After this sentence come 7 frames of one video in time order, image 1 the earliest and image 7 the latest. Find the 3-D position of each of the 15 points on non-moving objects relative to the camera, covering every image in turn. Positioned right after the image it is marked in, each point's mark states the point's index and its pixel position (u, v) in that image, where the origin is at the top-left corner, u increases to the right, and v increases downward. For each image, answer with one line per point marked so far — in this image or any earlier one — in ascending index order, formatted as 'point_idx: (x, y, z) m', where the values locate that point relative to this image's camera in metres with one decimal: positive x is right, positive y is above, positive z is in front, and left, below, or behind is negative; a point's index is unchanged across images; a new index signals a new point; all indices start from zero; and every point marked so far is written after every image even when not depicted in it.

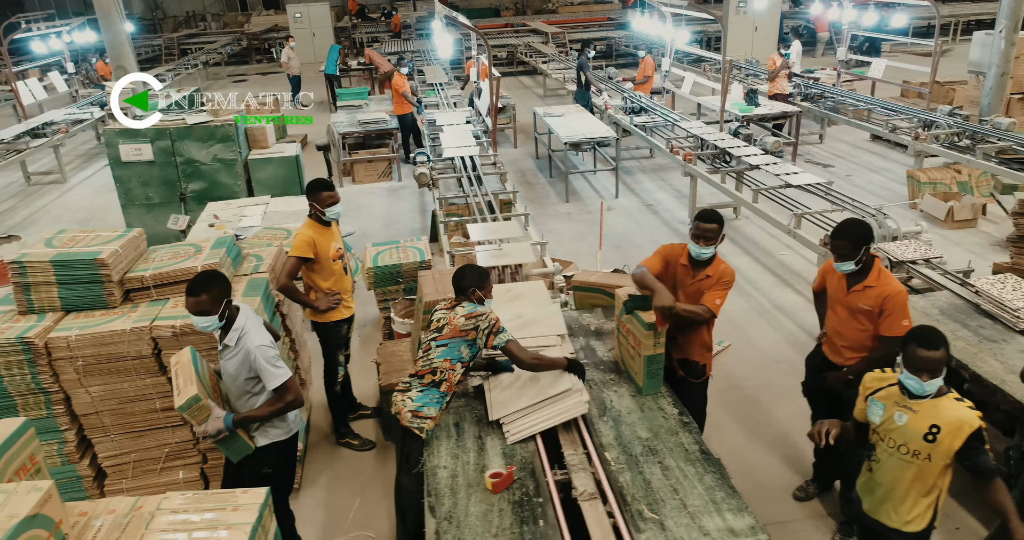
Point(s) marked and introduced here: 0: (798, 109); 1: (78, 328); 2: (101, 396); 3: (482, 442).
0: (+4.0, +2.3, +9.8) m
1: (-2.2, -0.3, +3.6) m
2: (-2.2, -0.7, +3.7) m
3: (-0.1, -0.8, +3.2) m
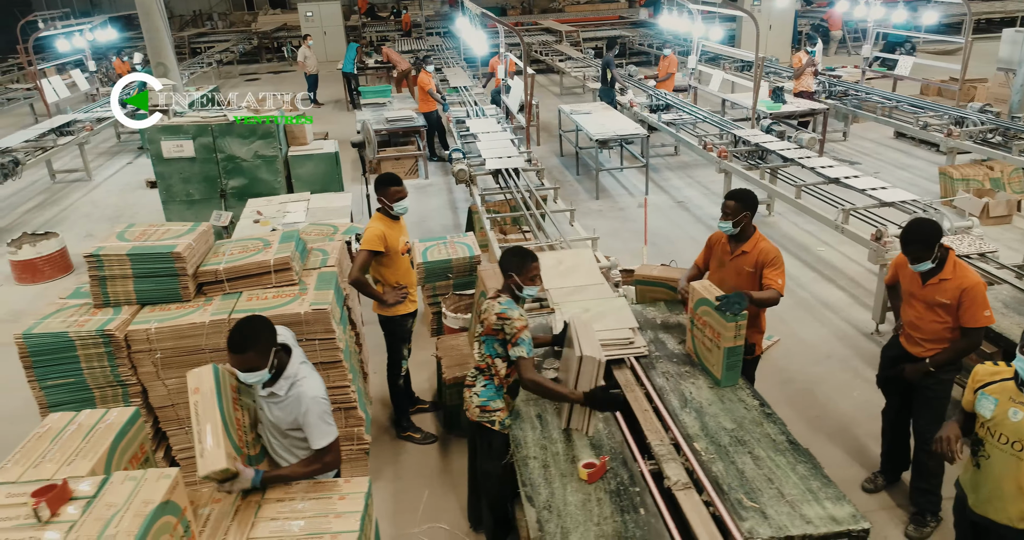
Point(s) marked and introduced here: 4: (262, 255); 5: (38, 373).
0: (+4.4, +2.3, +9.9) m
1: (-1.8, -0.3, +3.6) m
2: (-1.8, -0.6, +3.7) m
3: (+0.3, -0.8, +3.2) m
4: (-1.4, +0.1, +3.9) m
5: (-2.4, -0.5, +3.6) m
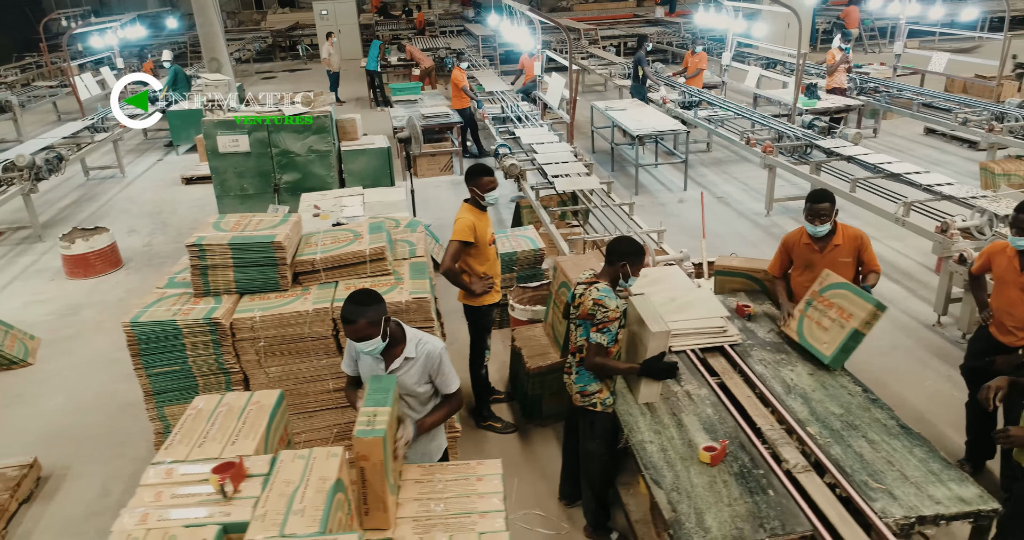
0: (+4.9, +2.4, +9.9) m
1: (-1.3, -0.2, +3.7) m
2: (-1.3, -0.6, +3.8) m
3: (+0.8, -0.7, +3.3) m
4: (-0.9, +0.1, +4.0) m
5: (-1.9, -0.5, +3.6) m
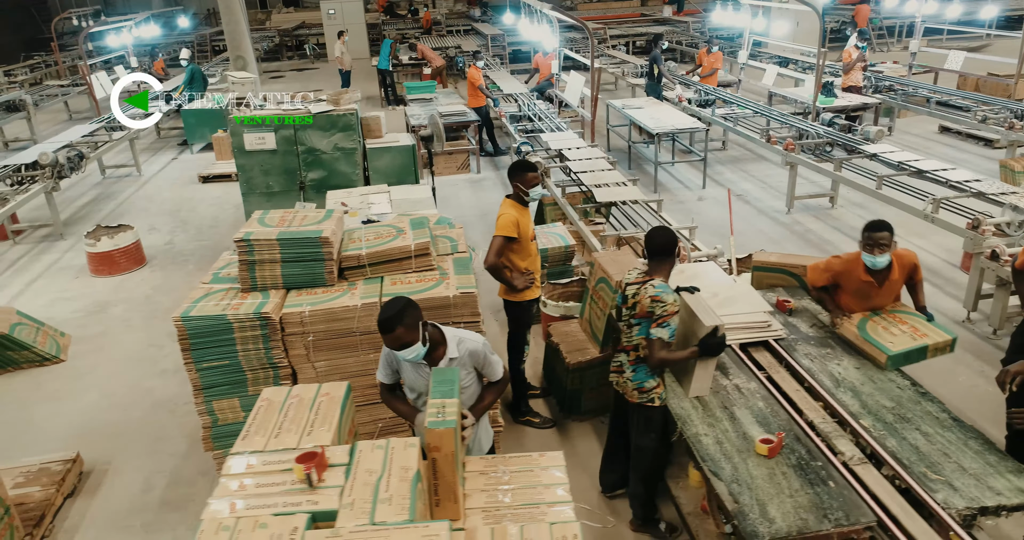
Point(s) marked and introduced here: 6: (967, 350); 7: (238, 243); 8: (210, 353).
0: (+5.2, +2.4, +9.9) m
1: (-1.1, -0.2, +3.7) m
2: (-1.0, -0.5, +3.8) m
3: (+1.0, -0.7, +3.3) m
4: (-0.6, +0.2, +4.0) m
5: (-1.7, -0.4, +3.6) m
6: (+3.4, -0.6, +5.2) m
7: (-1.5, +0.1, +3.7) m
8: (-1.6, -0.4, +3.6) m
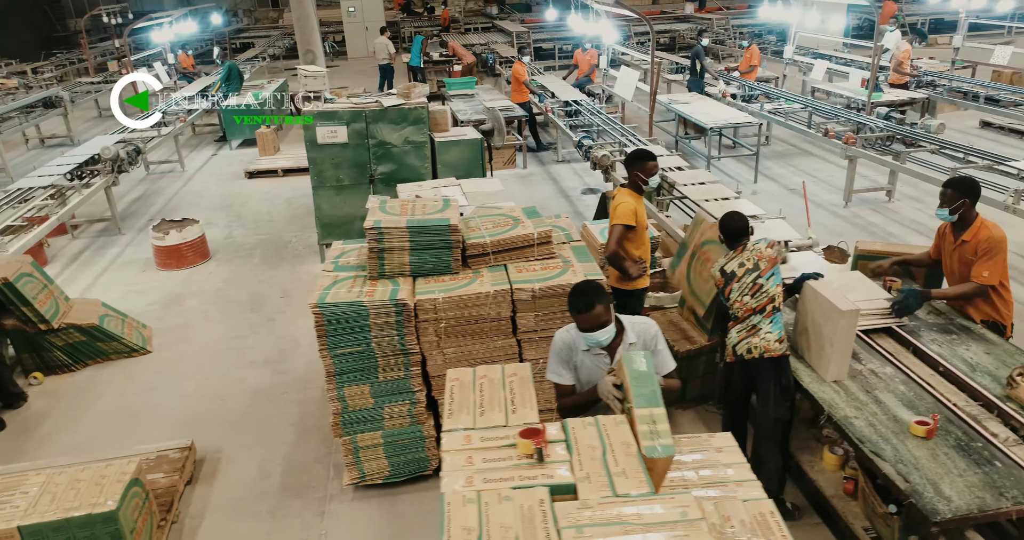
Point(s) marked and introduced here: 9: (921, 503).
0: (+5.9, +2.5, +10.0) m
1: (-0.4, -0.1, +3.7) m
2: (-0.3, -0.5, +3.8) m
3: (+1.7, -0.6, +3.3) m
4: (+0.1, +0.2, +4.0) m
5: (-1.0, -0.4, +3.7) m
6: (+4.1, -0.5, +5.3) m
7: (-0.8, +0.2, +3.8) m
8: (-0.9, -0.4, +3.7) m
9: (+1.6, -0.9, +2.7) m
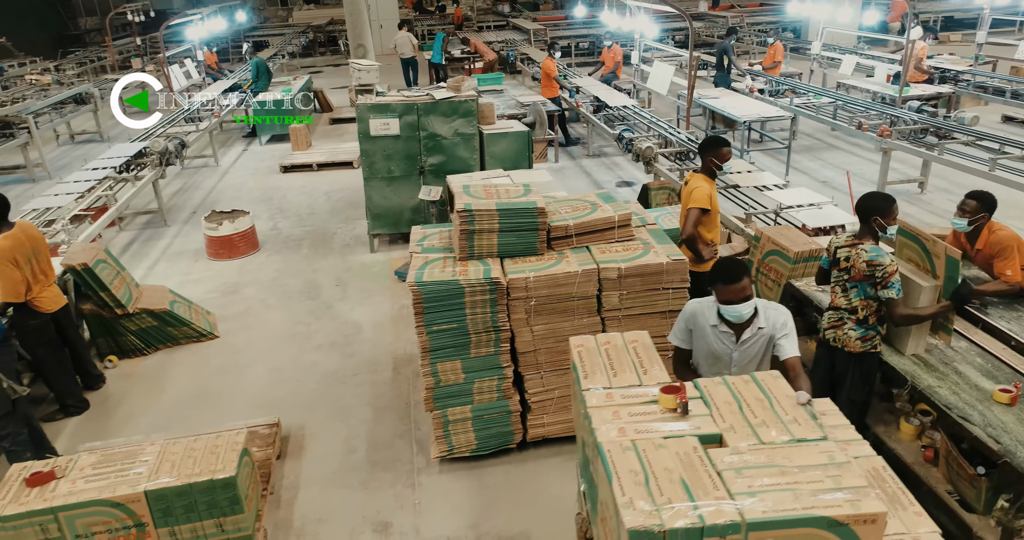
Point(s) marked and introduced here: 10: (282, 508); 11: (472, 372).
0: (+6.4, +2.6, +10.2) m
1: (+0.1, 0.0, +3.9) m
2: (+0.2, -0.4, +4.0) m
3: (+2.2, -0.5, +3.5) m
4: (+0.5, +0.3, +4.2) m
5: (-0.5, -0.3, +3.8) m
6: (+4.6, -0.4, +5.5) m
7: (-0.3, +0.3, +4.0) m
8: (-0.4, -0.3, +3.9) m
9: (+2.1, -0.8, +2.9) m
10: (-1.3, -1.4, +4.0) m
11: (-0.2, -0.6, +4.0) m
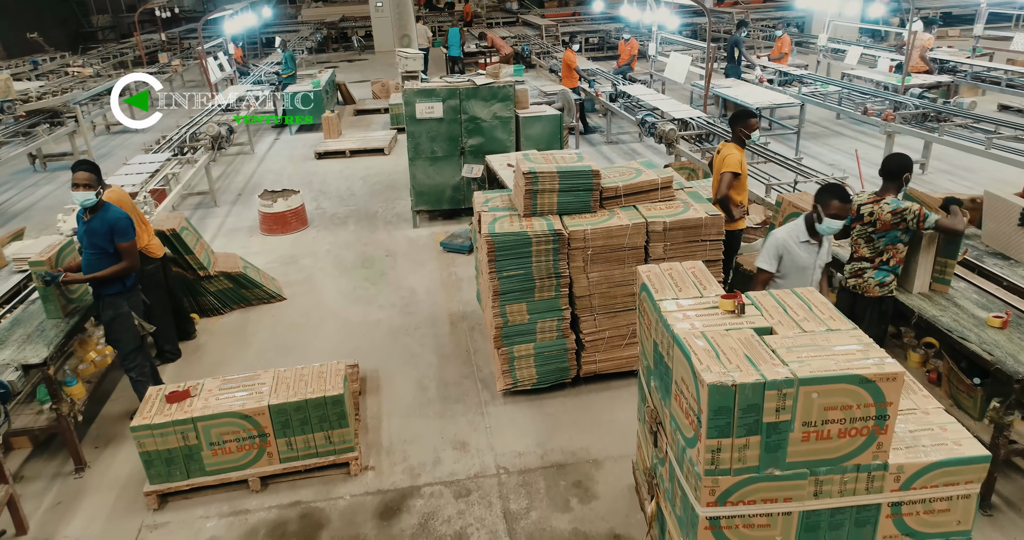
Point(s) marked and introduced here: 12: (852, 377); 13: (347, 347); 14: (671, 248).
0: (+6.7, +2.9, +10.8) m
1: (+0.5, +0.3, +4.5) m
2: (+0.6, -0.1, +4.6) m
3: (+2.6, -0.2, +4.1) m
4: (+0.9, +0.6, +4.8) m
5: (-0.1, 0.0, +4.4) m
6: (+5.0, -0.1, +6.1) m
7: (+0.1, +0.6, +4.6) m
8: (0.0, 0.0, +4.5) m
9: (+2.4, -0.5, +3.5) m
10: (-0.9, -1.1, +4.6) m
11: (+0.2, -0.3, +4.6) m
12: (+1.2, -0.4, +2.5) m
13: (-1.3, -0.6, +5.7) m
14: (+1.0, +0.2, +4.6) m
